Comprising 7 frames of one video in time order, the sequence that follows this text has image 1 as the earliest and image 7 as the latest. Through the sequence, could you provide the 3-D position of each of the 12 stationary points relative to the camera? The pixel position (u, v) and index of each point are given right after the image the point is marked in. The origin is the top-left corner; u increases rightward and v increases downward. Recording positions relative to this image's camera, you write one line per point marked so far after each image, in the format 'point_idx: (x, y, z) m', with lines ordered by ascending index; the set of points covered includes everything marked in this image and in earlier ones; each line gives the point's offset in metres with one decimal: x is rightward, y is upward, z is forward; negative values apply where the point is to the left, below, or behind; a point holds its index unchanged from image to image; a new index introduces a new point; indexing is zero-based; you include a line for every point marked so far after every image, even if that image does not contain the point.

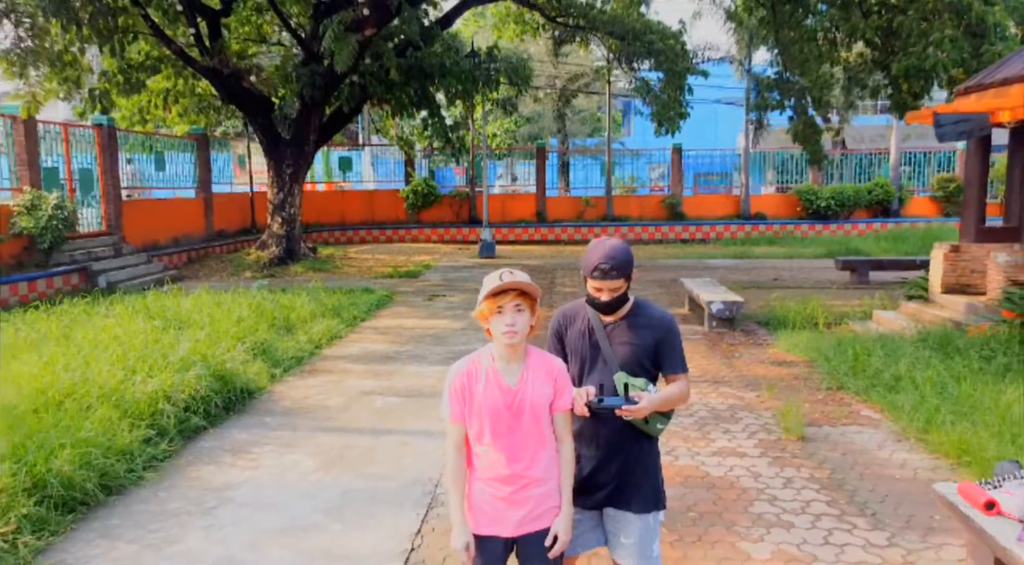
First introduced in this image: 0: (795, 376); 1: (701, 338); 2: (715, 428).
0: (+1.8, -0.6, +5.5) m
1: (+1.5, -0.4, +6.9) m
2: (+1.0, -0.7, +4.4) m
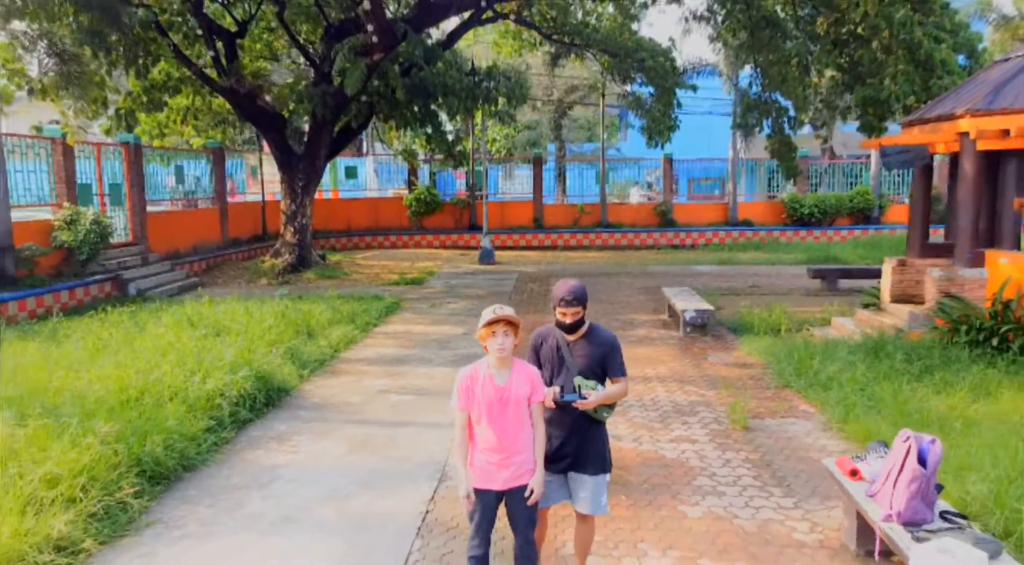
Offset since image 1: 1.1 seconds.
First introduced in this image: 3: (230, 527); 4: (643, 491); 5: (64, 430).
0: (+1.8, -0.7, +6.4) m
1: (+1.5, -0.5, +7.8) m
2: (+1.0, -0.8, +5.3) m
3: (-1.2, -1.0, +3.8) m
4: (+0.6, -1.0, +4.1) m
5: (-2.1, -0.7, +4.1) m
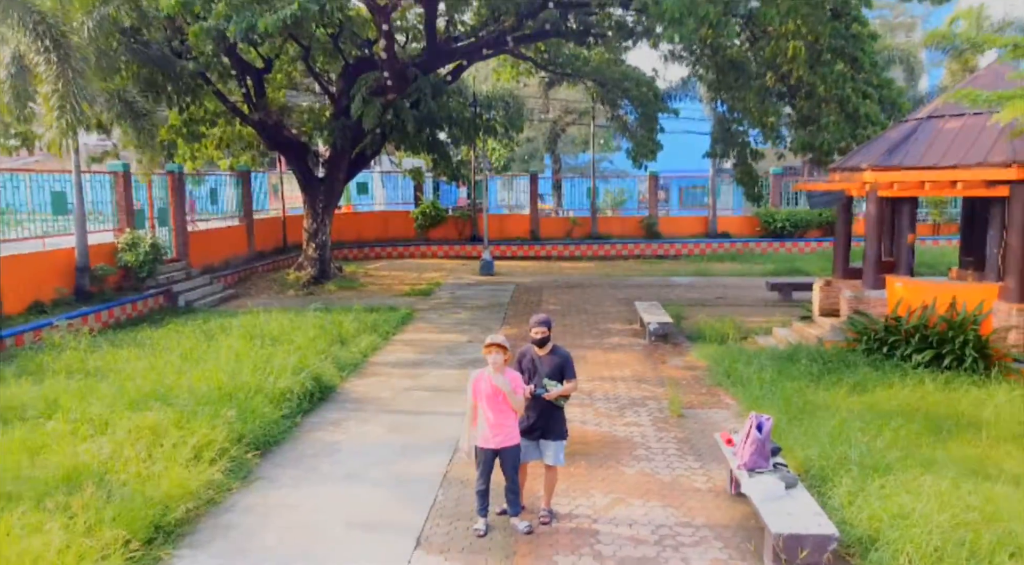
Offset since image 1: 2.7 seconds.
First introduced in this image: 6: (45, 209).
0: (+1.7, -0.9, +8.2) m
1: (+1.4, -0.7, +9.6) m
2: (+1.0, -1.0, +7.1) m
3: (-1.3, -1.2, +5.5) m
4: (+0.6, -1.2, +5.9) m
5: (-2.2, -0.9, +5.9) m
6: (-6.0, +0.9, +11.0) m
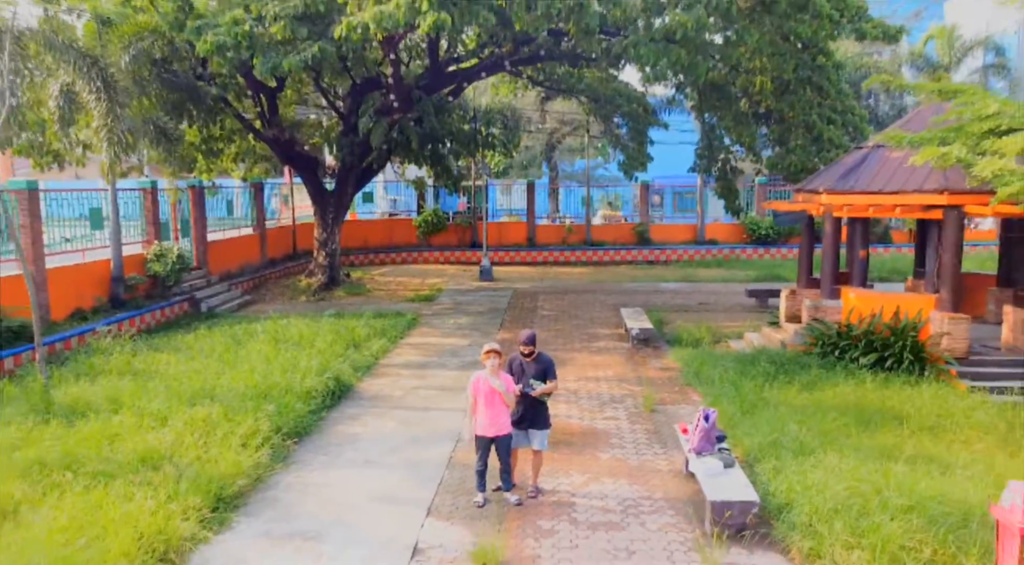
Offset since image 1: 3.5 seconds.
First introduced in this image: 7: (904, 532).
0: (+1.7, -1.0, +9.3) m
1: (+1.4, -0.9, +10.6) m
2: (+0.9, -1.2, +8.2) m
3: (-1.3, -1.4, +6.6) m
4: (+0.5, -1.3, +7.0) m
5: (-2.2, -1.0, +7.0) m
6: (-6.0, +0.8, +12.1) m
7: (+2.1, -1.3, +4.6) m
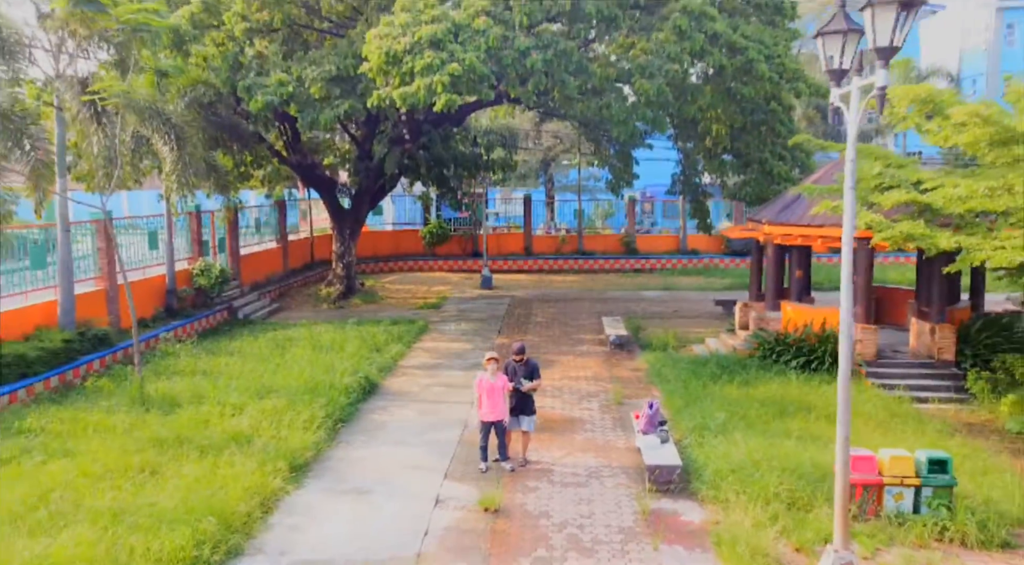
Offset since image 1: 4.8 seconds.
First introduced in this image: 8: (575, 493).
0: (+1.6, -1.2, +11.3) m
1: (+1.3, -1.1, +12.7) m
2: (+0.9, -1.4, +10.3) m
3: (-1.4, -1.6, +8.7) m
4: (+0.5, -1.5, +9.0) m
5: (-2.3, -1.3, +9.1) m
6: (-6.1, +0.6, +14.2) m
7: (+2.0, -1.6, +6.7) m
8: (+0.5, -1.7, +7.2) m
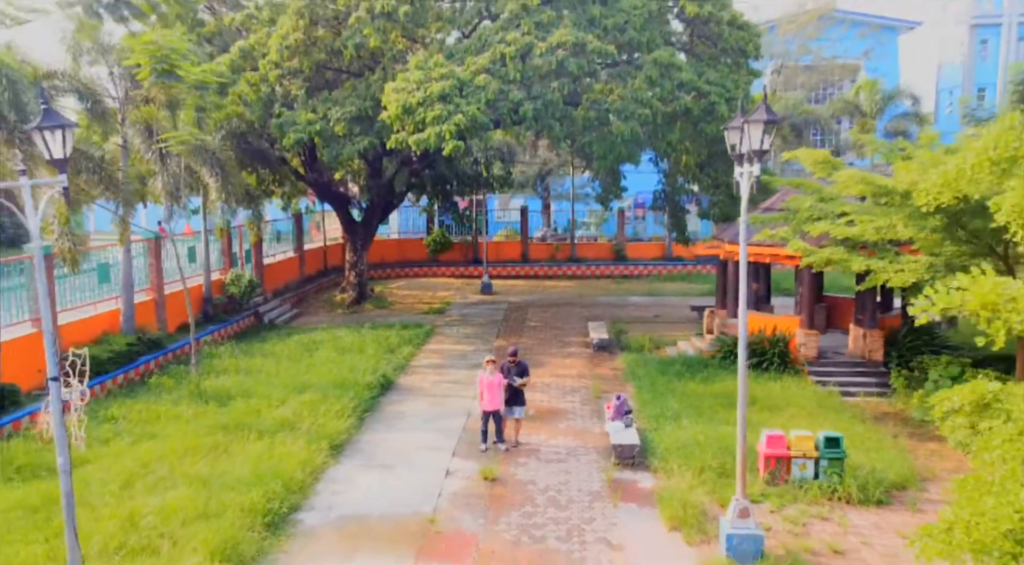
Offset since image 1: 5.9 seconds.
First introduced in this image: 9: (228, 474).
0: (+1.6, -1.4, +13.2) m
1: (+1.3, -1.2, +14.6) m
2: (+0.8, -1.6, +12.2) m
3: (-1.4, -1.8, +10.6) m
4: (+0.4, -1.7, +10.9) m
5: (-2.3, -1.4, +11.0) m
6: (-6.1, +0.4, +16.1) m
7: (+2.0, -1.7, +8.6) m
8: (+0.5, -1.9, +9.1) m
9: (-2.7, -1.8, +8.1) m
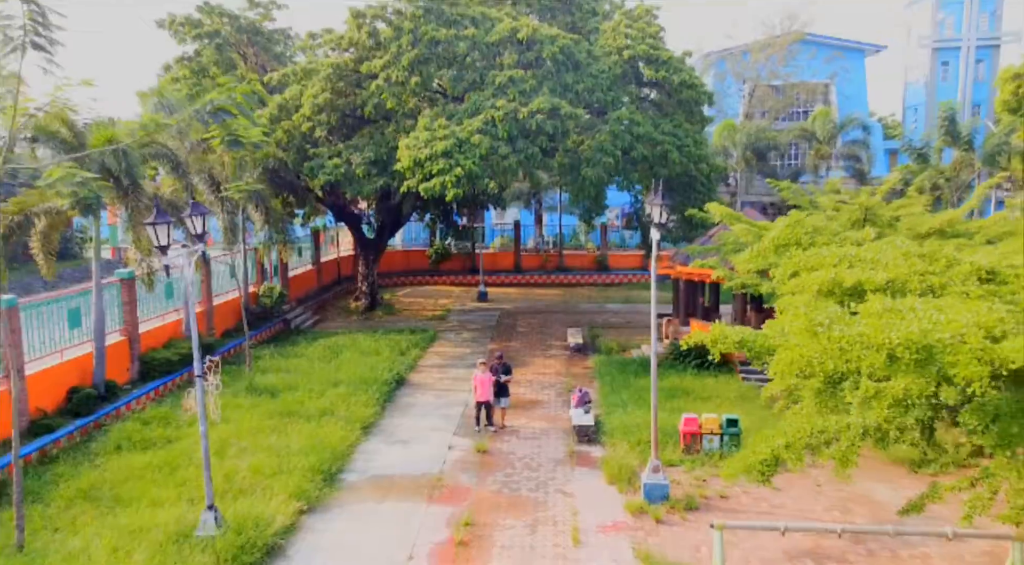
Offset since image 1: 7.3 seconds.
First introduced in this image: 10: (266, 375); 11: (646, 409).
0: (+1.4, -1.7, +16.2) m
1: (+1.1, -1.5, +17.6) m
2: (+0.6, -1.8, +15.2) m
3: (-1.6, -2.0, +13.6) m
4: (+0.2, -2.0, +13.9) m
5: (-2.5, -1.7, +14.0) m
6: (-6.3, +0.2, +19.0) m
7: (+1.8, -2.0, +11.6) m
8: (+0.3, -2.2, +12.1) m
9: (-2.9, -2.1, +11.1) m
10: (-4.3, -1.6, +15.1) m
11: (+2.0, -1.9, +12.9) m
